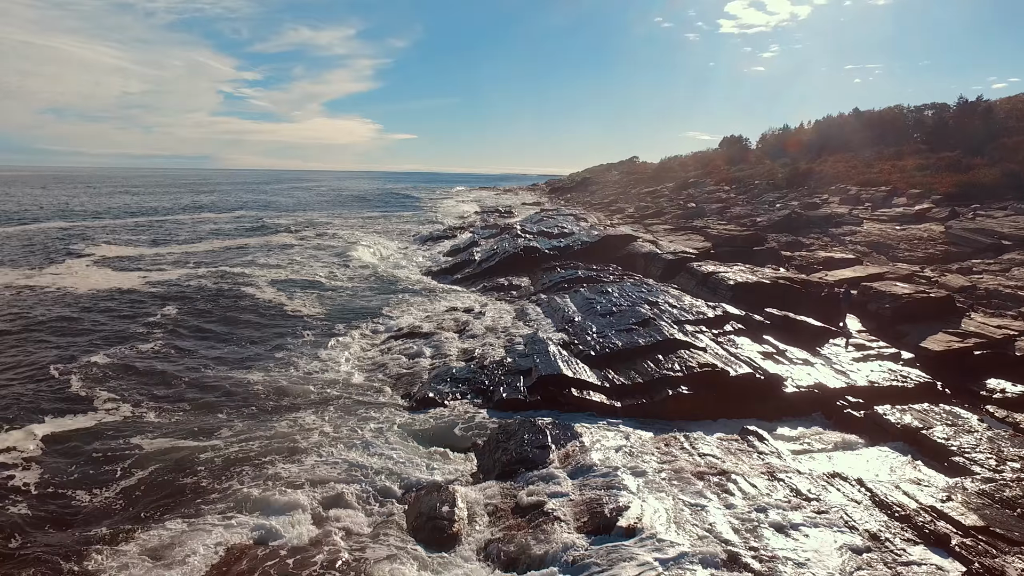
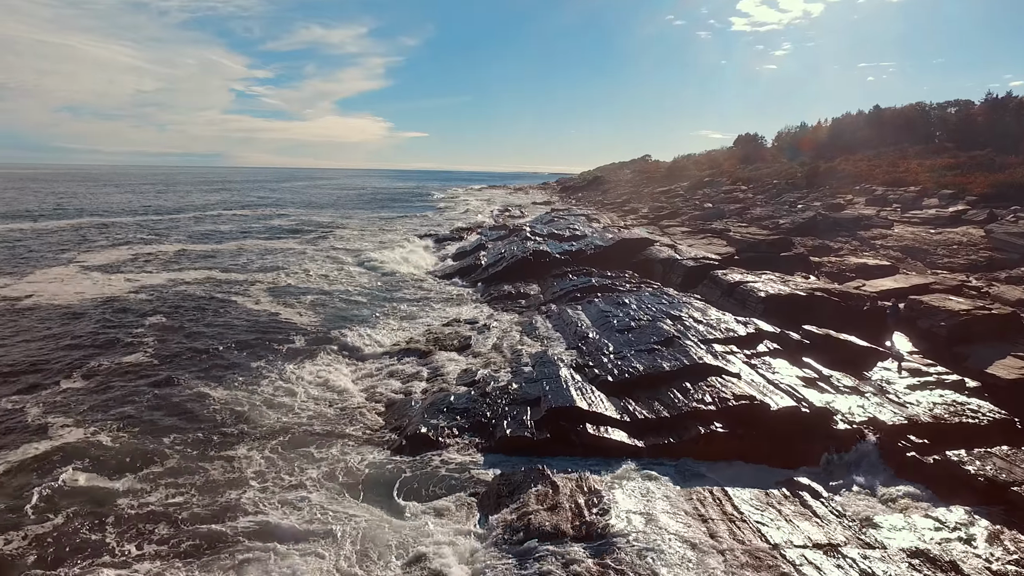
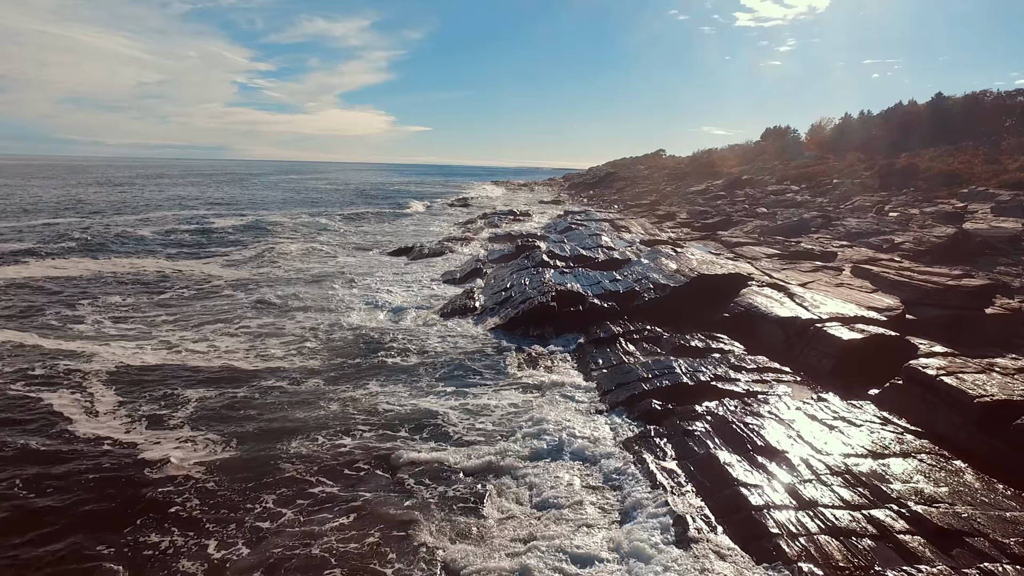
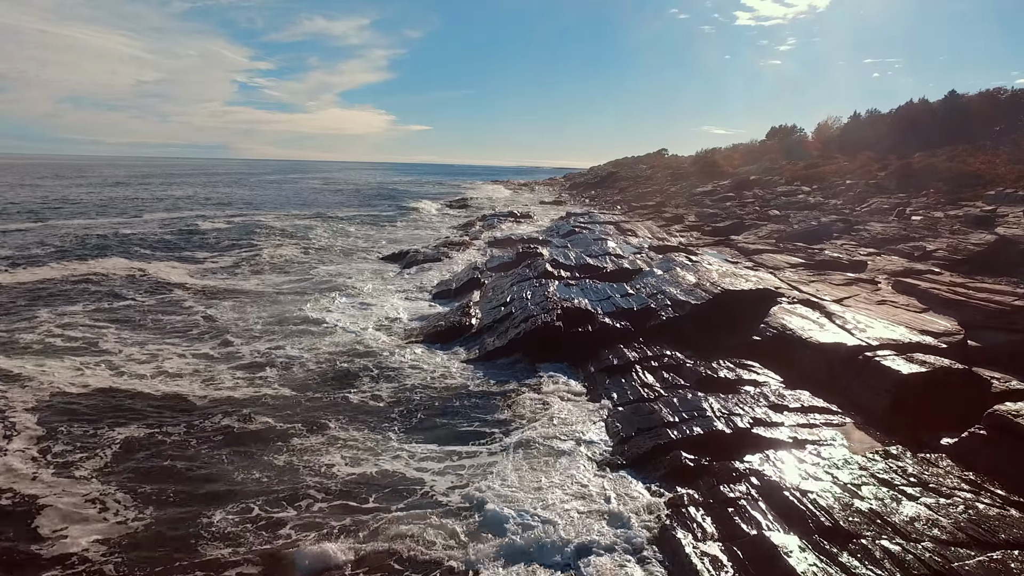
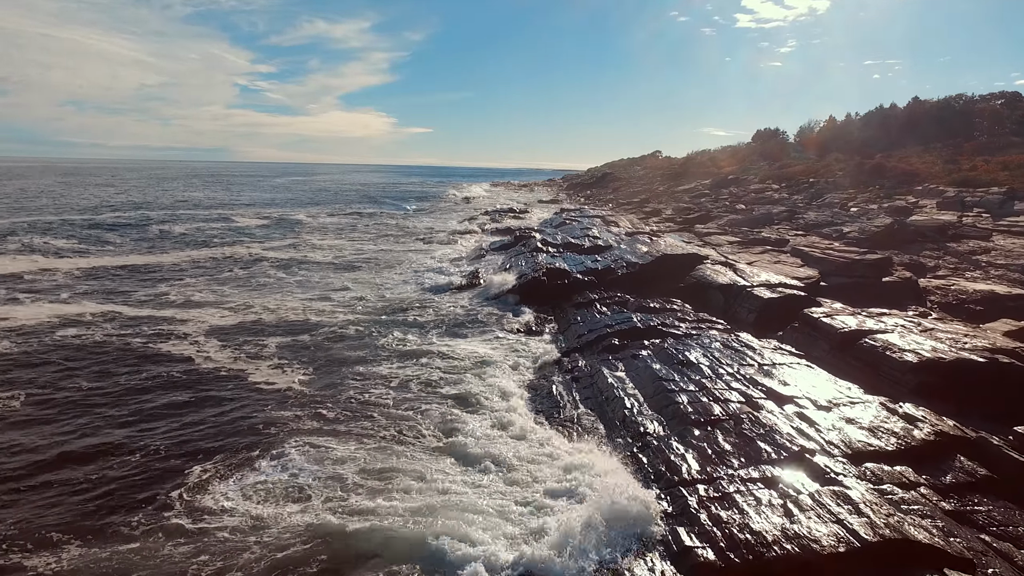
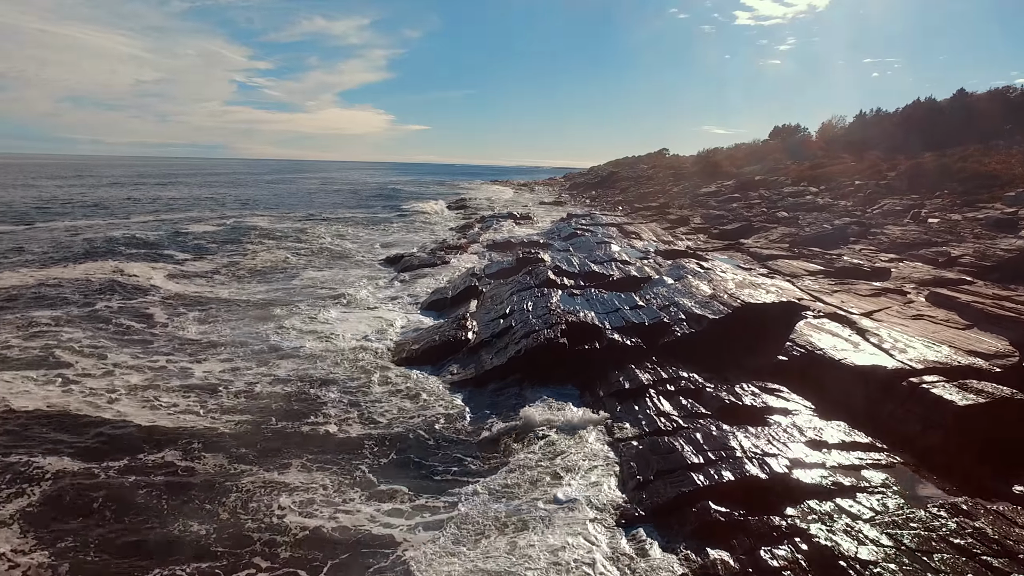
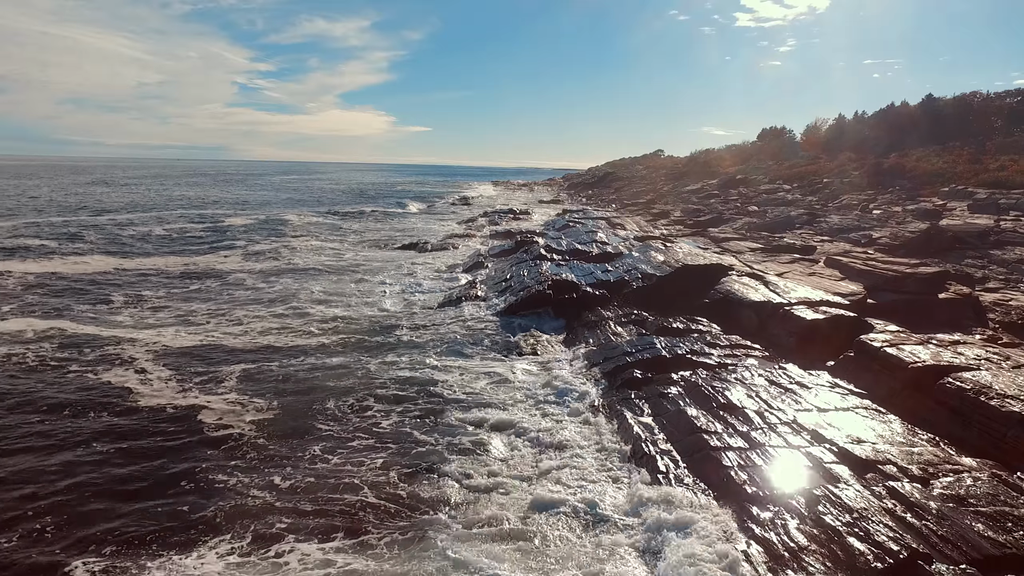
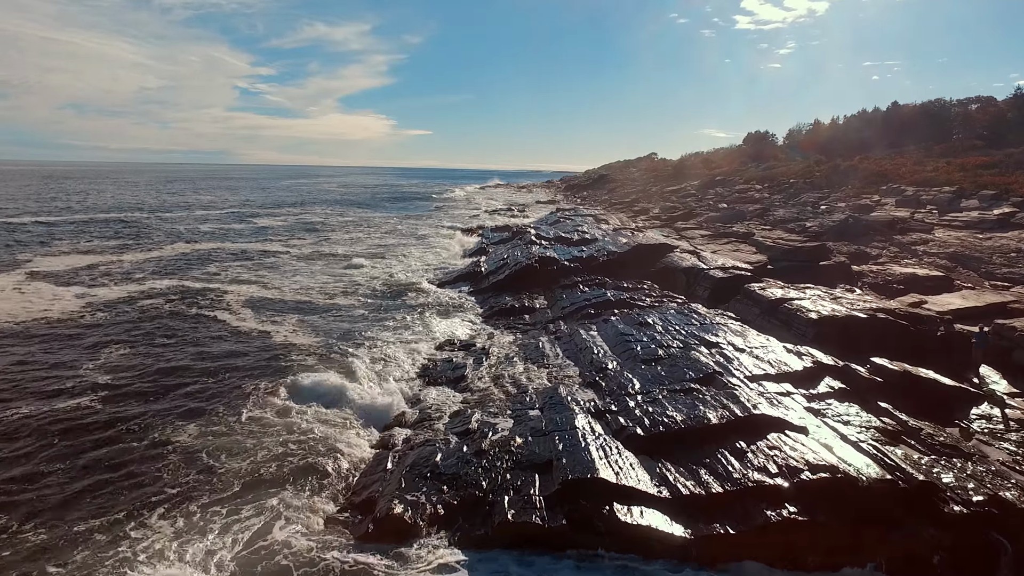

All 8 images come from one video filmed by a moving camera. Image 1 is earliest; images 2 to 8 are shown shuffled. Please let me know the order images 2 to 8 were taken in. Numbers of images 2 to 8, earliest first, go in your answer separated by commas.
2, 8, 5, 7, 3, 4, 6
